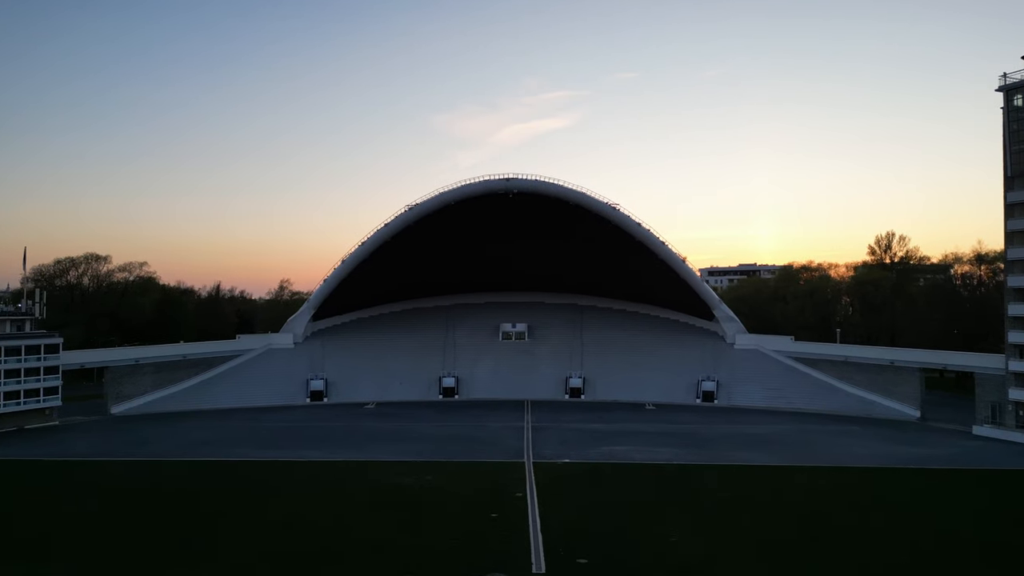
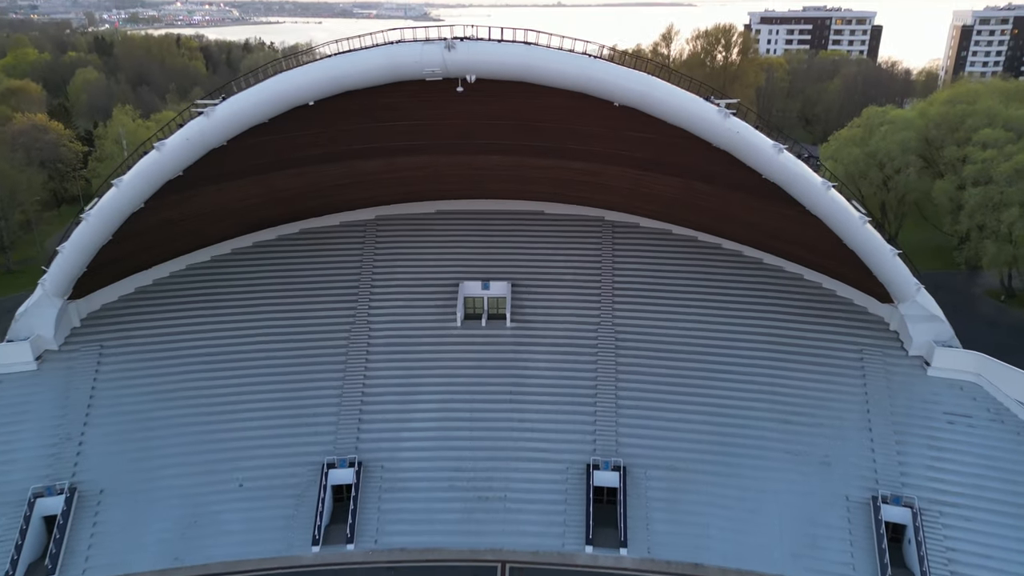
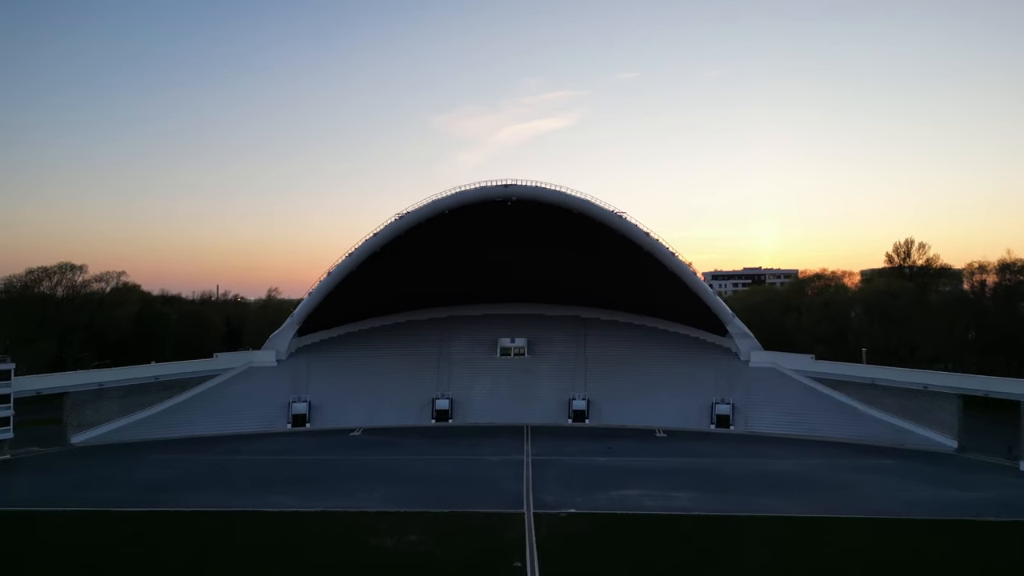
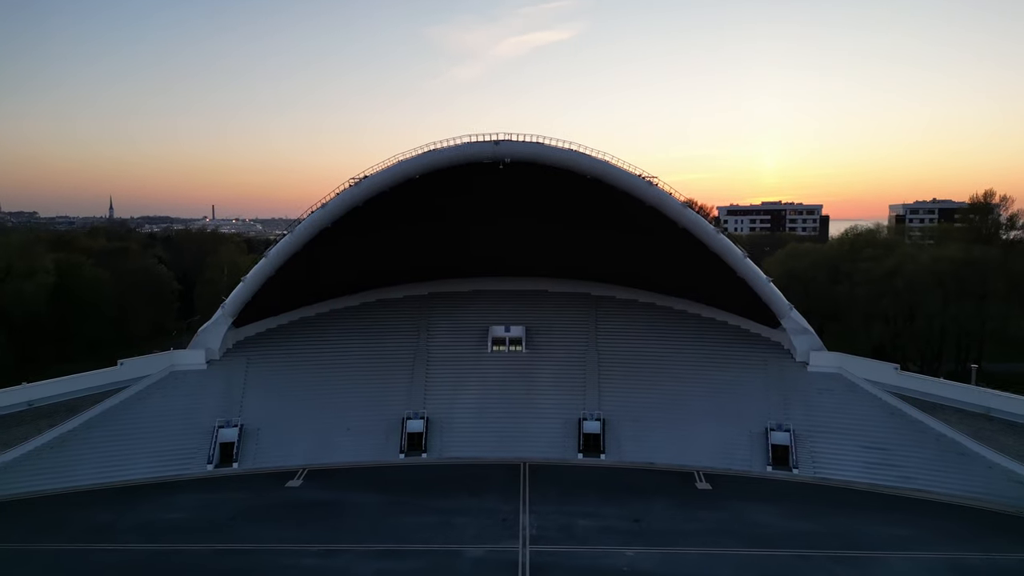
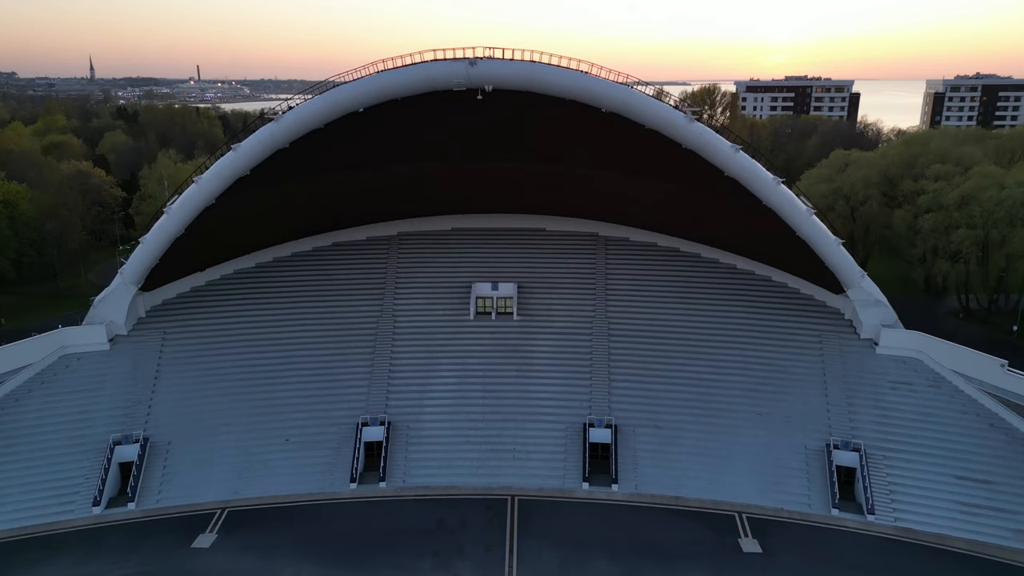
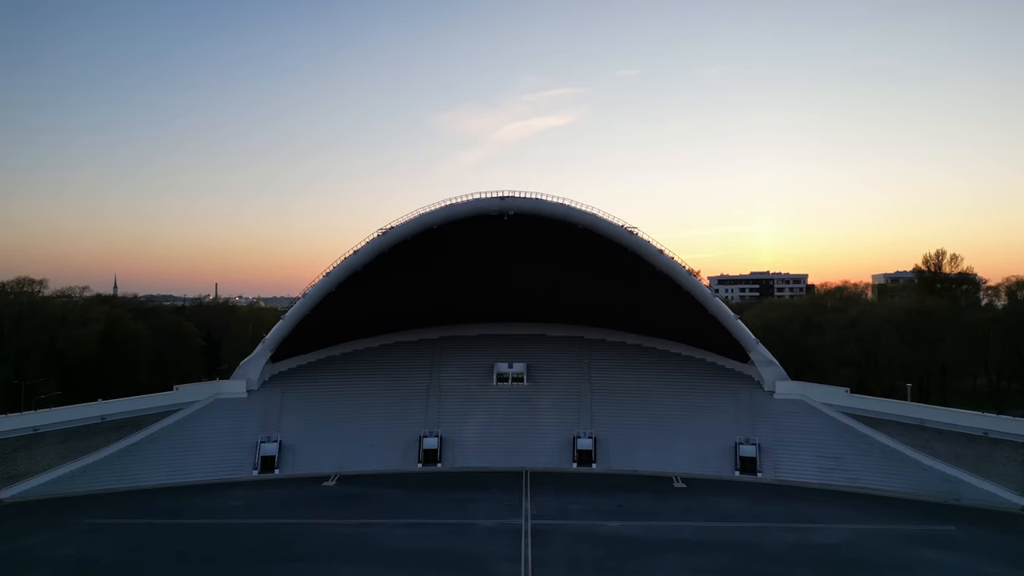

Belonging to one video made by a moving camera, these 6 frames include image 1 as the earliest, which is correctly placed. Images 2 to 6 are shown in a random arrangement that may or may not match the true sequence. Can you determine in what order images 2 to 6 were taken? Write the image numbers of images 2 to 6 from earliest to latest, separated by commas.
3, 6, 4, 5, 2
